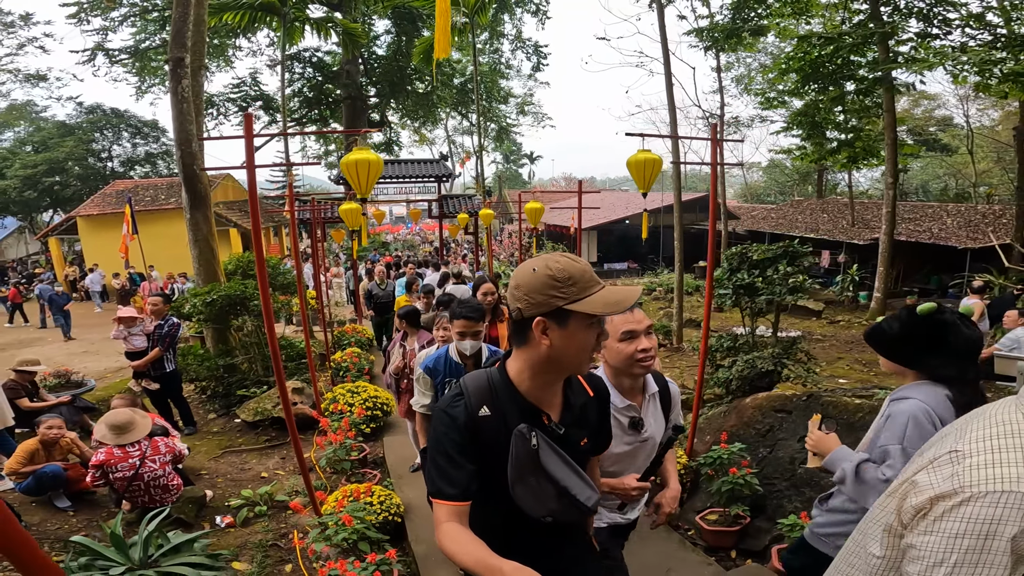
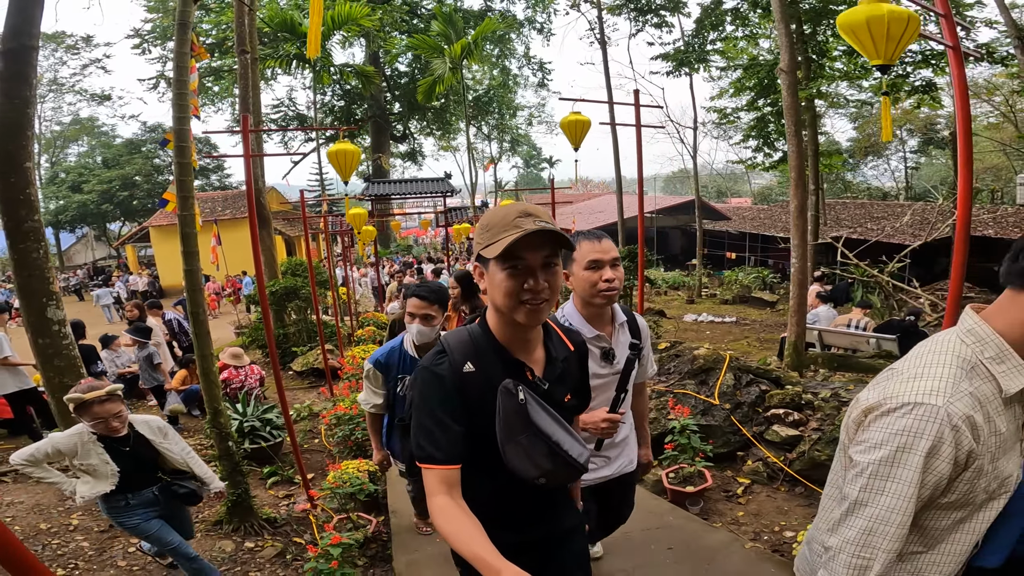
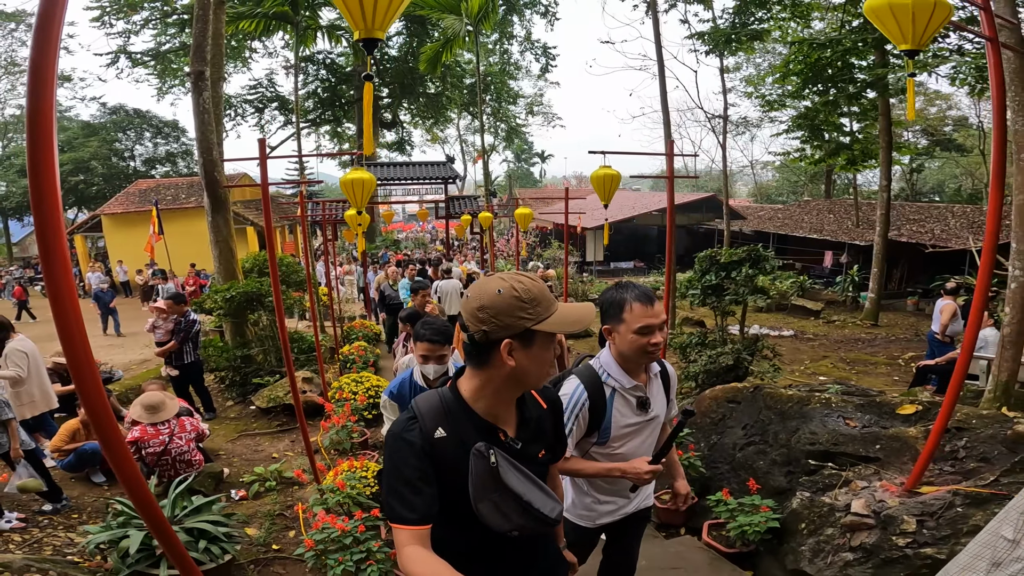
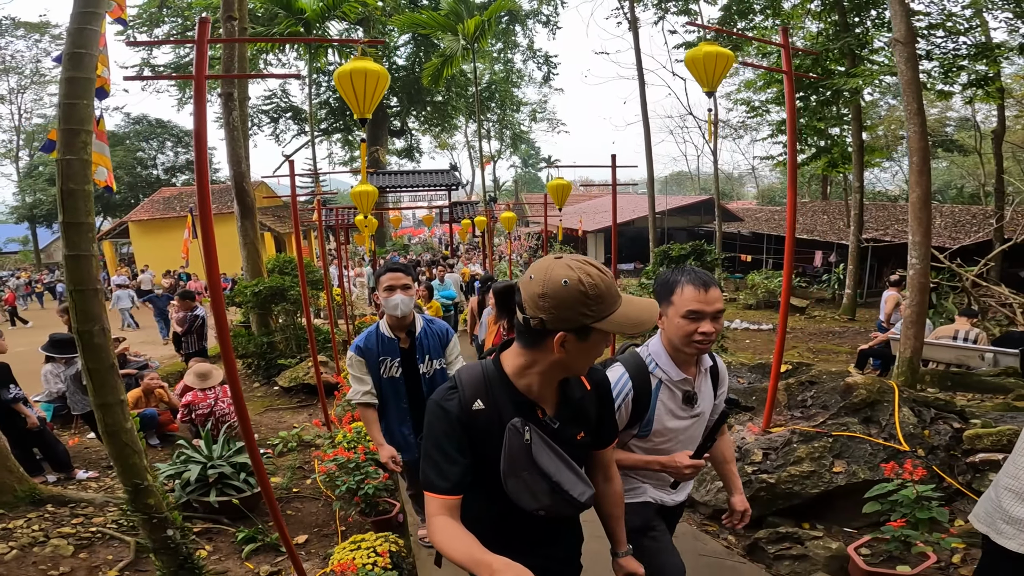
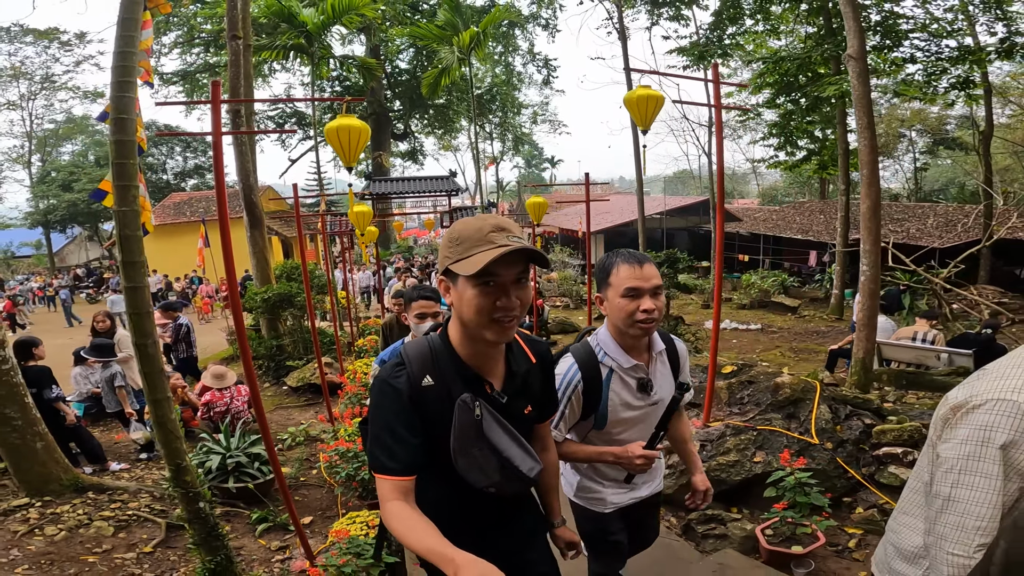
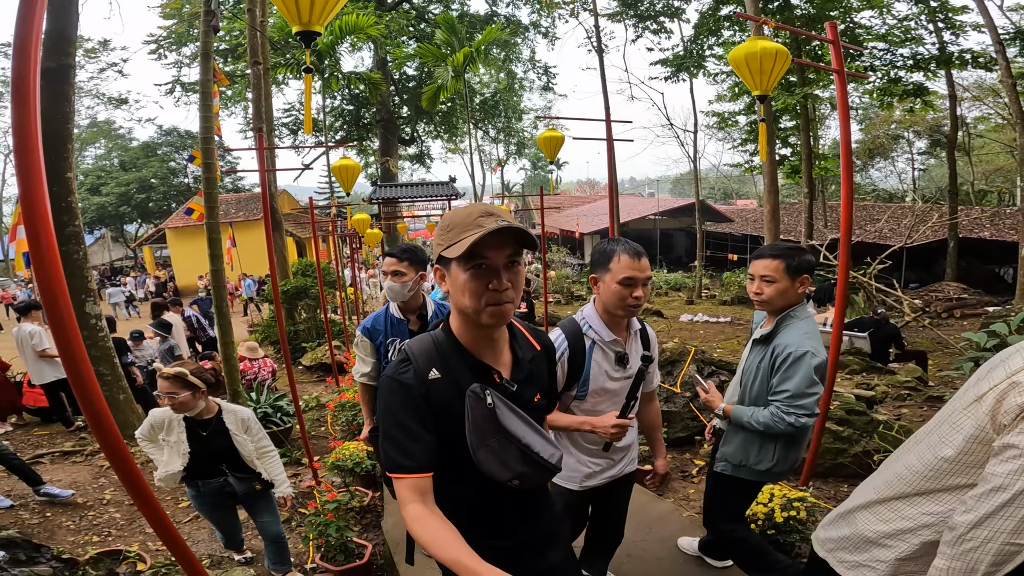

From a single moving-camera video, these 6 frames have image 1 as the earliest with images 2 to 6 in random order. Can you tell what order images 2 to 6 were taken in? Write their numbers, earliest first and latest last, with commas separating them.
3, 4, 5, 2, 6
